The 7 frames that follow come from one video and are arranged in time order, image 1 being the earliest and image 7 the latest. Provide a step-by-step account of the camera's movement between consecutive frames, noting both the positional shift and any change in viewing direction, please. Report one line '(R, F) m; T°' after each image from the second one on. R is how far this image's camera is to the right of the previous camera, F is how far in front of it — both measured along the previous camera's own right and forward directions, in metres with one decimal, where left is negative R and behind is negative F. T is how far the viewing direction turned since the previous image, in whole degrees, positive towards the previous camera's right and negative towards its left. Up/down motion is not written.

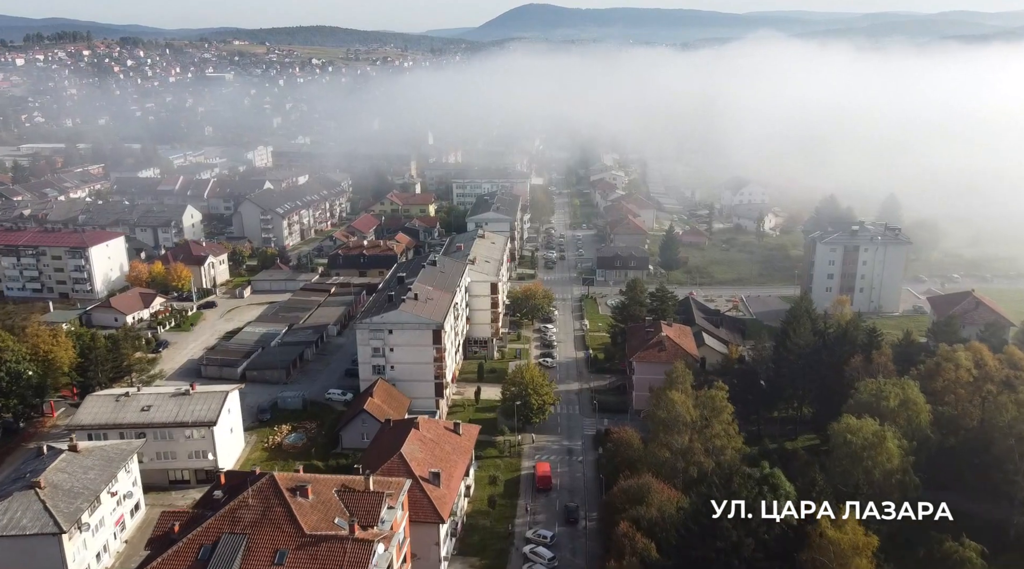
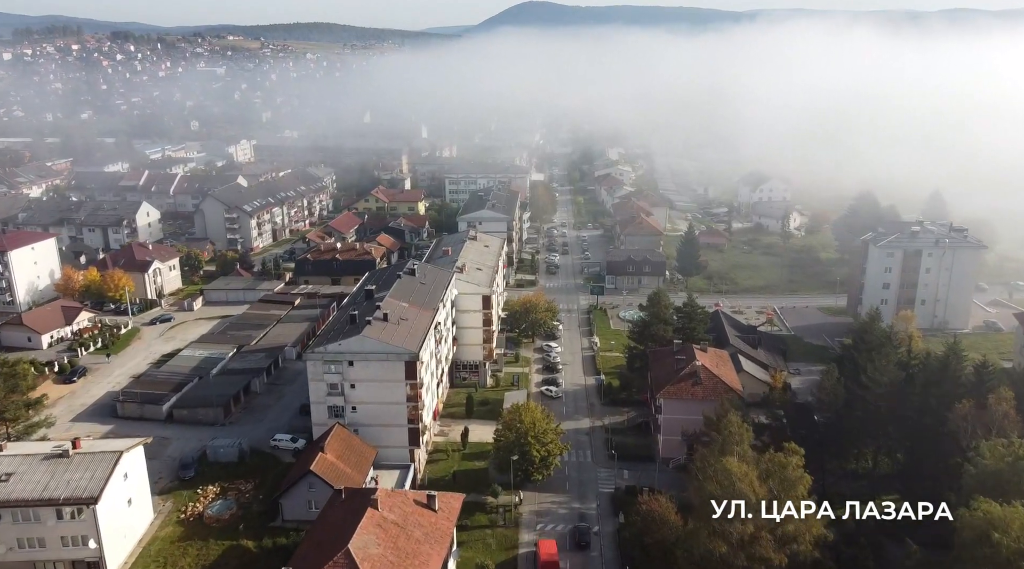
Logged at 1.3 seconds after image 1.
(+0.1, +5.2) m; 0°
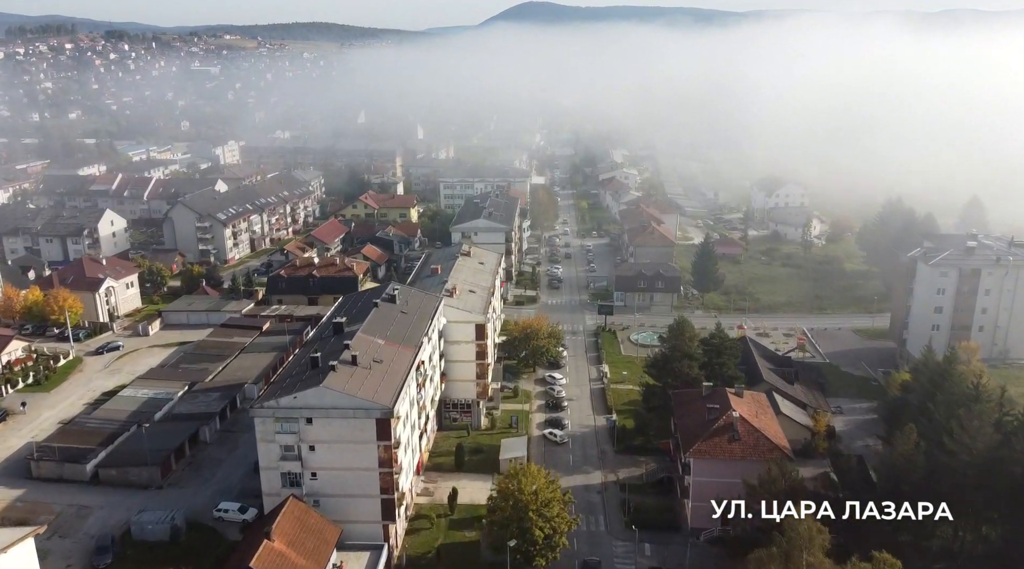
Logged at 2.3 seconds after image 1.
(+0.1, +3.5) m; 0°
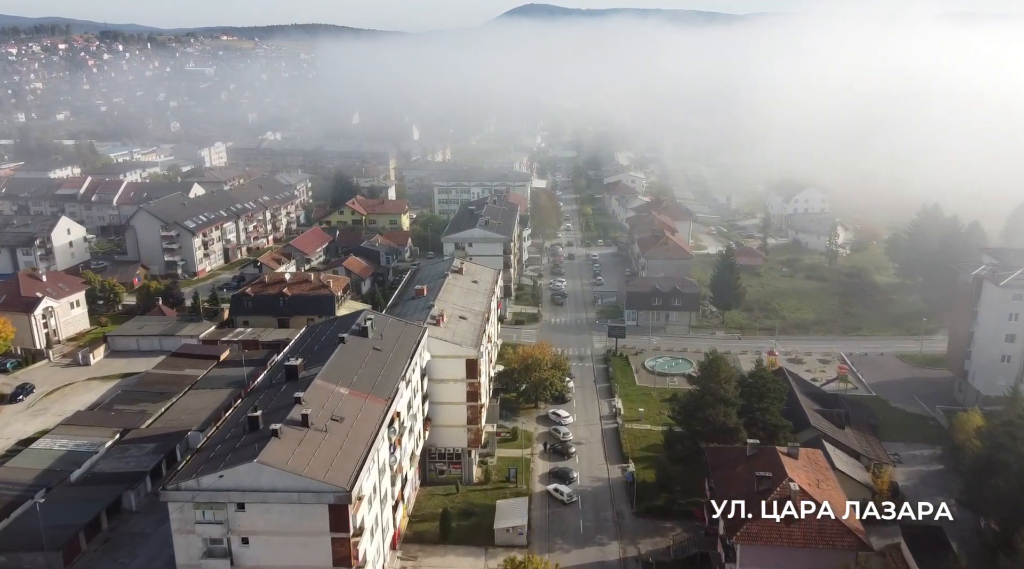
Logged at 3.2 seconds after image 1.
(0.0, +3.5) m; 0°
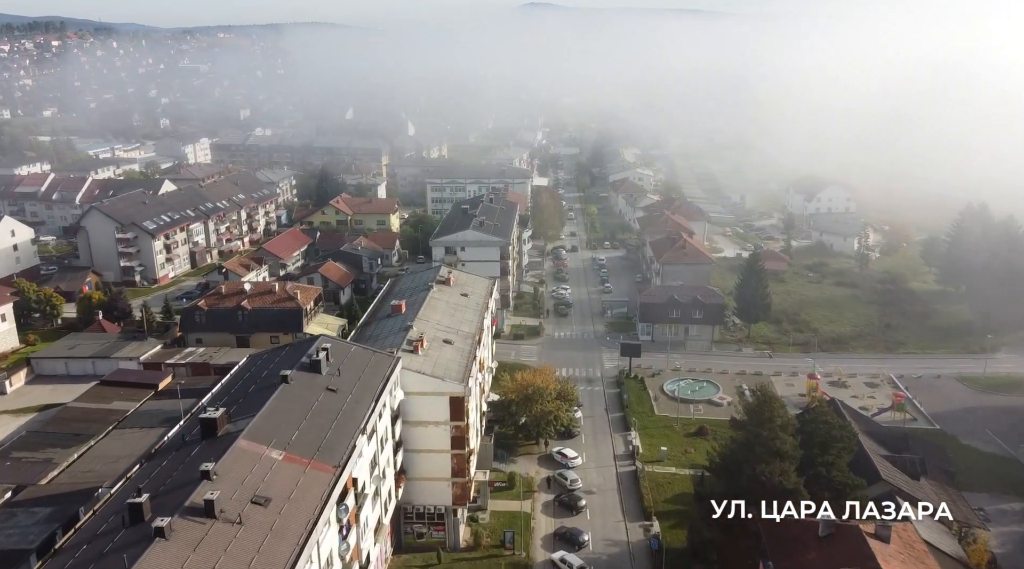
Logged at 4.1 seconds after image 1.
(+0.1, +3.6) m; 0°
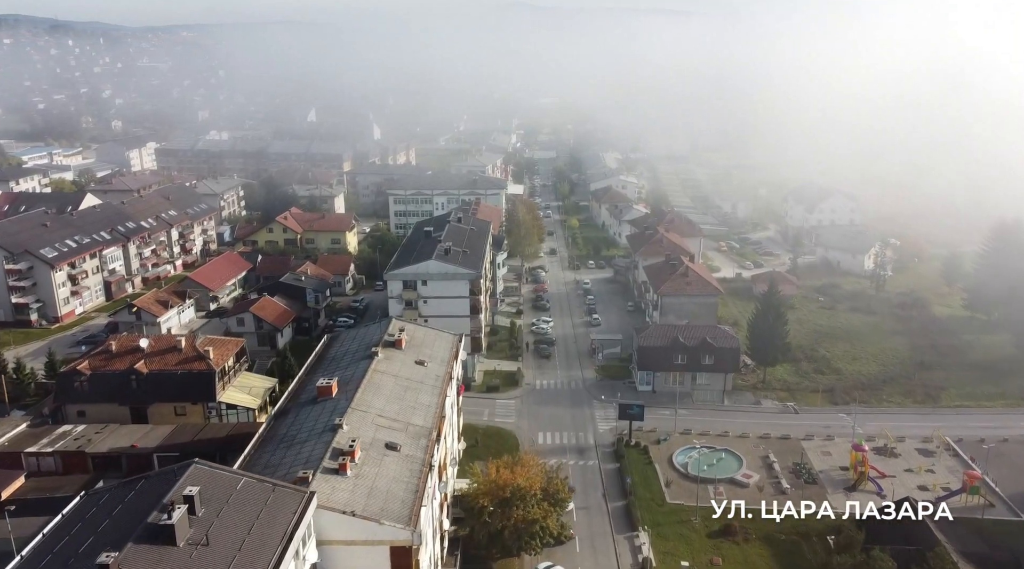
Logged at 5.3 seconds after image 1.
(+0.1, +4.5) m; +2°
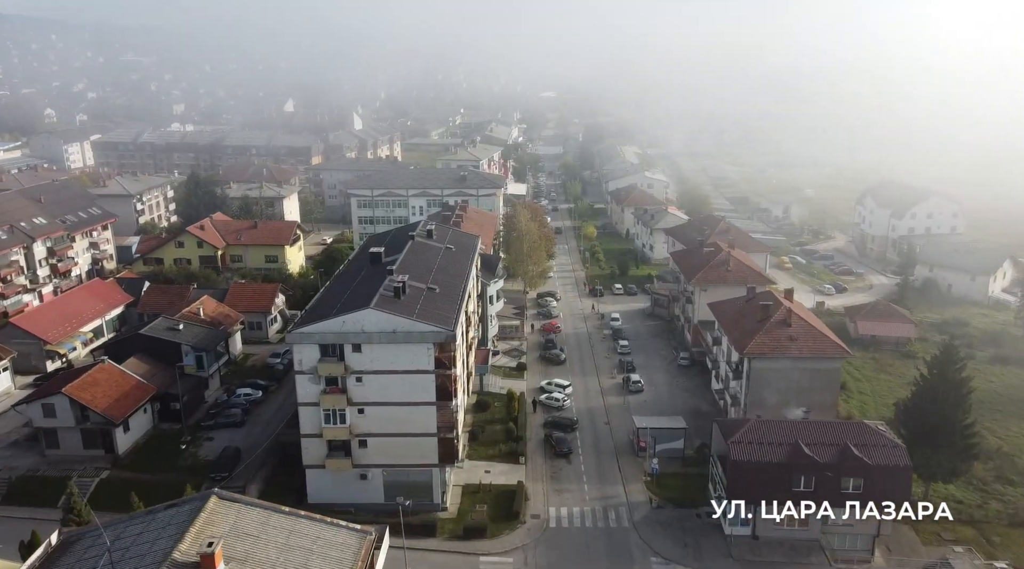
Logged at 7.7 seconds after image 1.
(+0.1, +9.4) m; 0°
